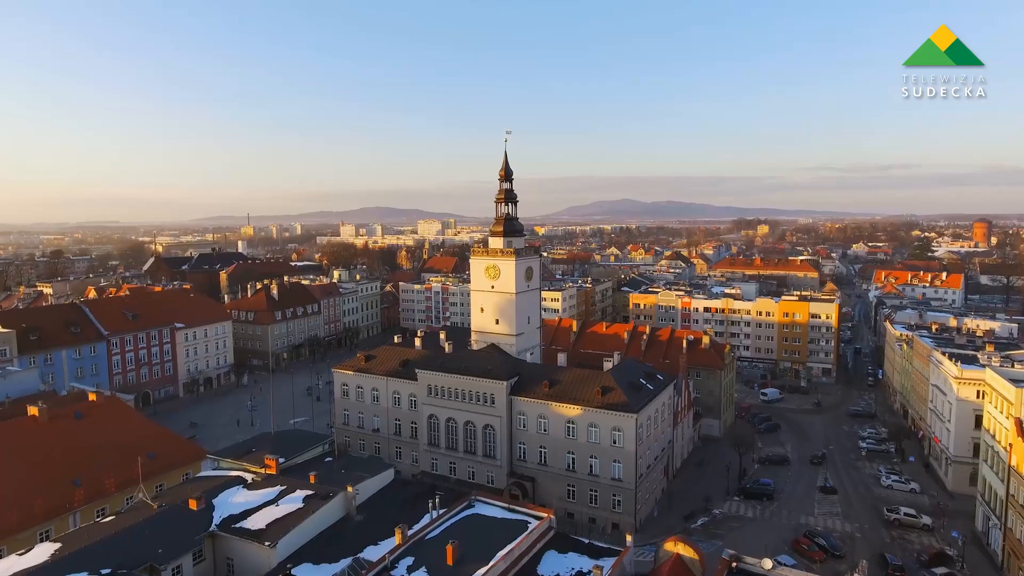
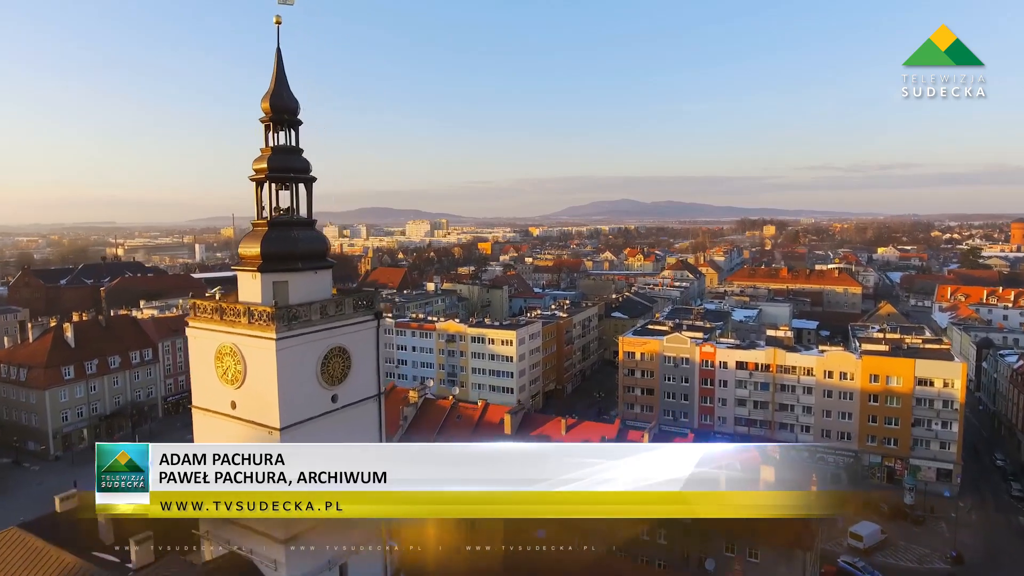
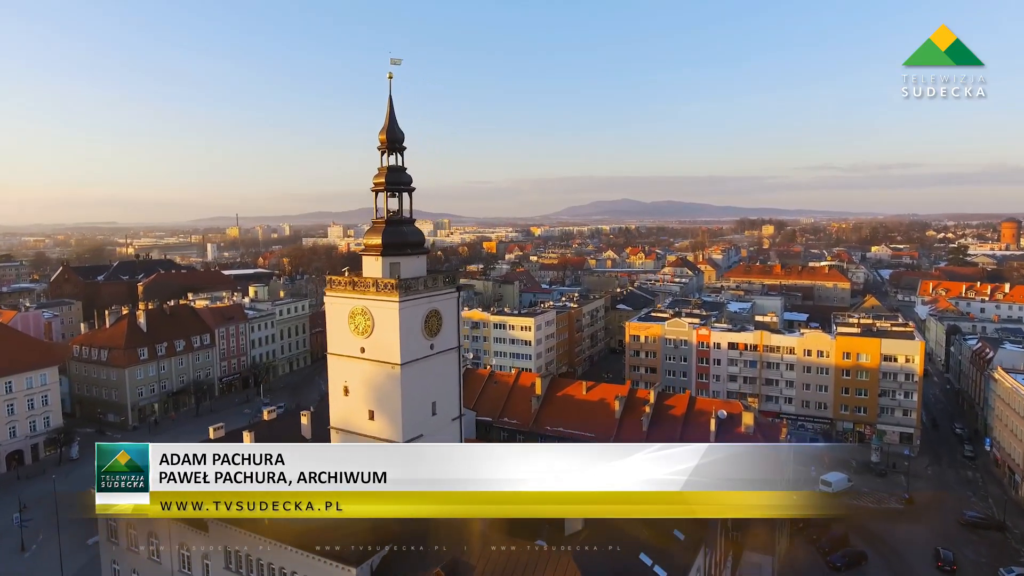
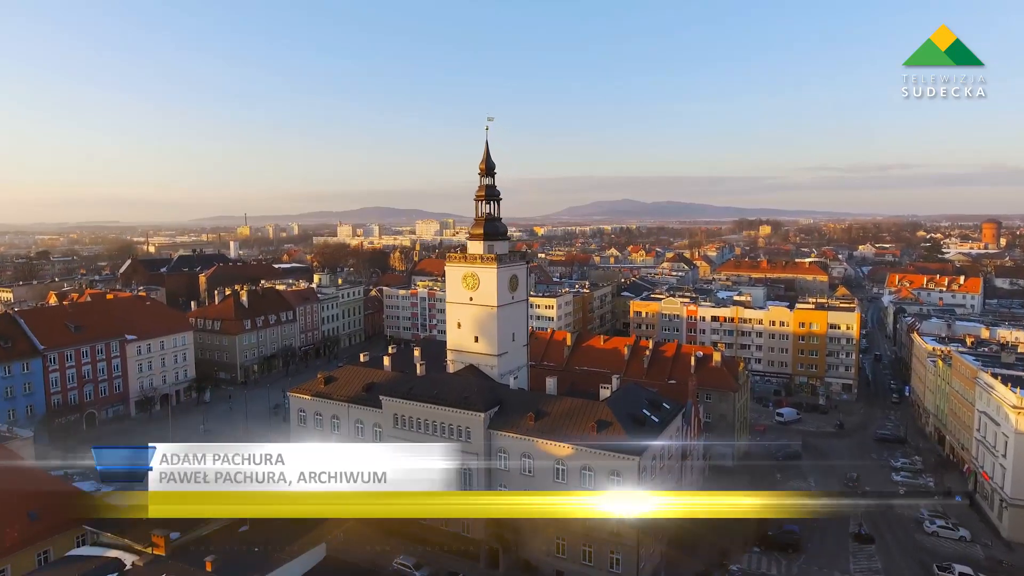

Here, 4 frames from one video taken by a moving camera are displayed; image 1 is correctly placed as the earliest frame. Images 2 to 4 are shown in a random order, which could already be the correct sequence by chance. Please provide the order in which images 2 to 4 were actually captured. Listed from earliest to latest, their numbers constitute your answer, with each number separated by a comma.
4, 3, 2
